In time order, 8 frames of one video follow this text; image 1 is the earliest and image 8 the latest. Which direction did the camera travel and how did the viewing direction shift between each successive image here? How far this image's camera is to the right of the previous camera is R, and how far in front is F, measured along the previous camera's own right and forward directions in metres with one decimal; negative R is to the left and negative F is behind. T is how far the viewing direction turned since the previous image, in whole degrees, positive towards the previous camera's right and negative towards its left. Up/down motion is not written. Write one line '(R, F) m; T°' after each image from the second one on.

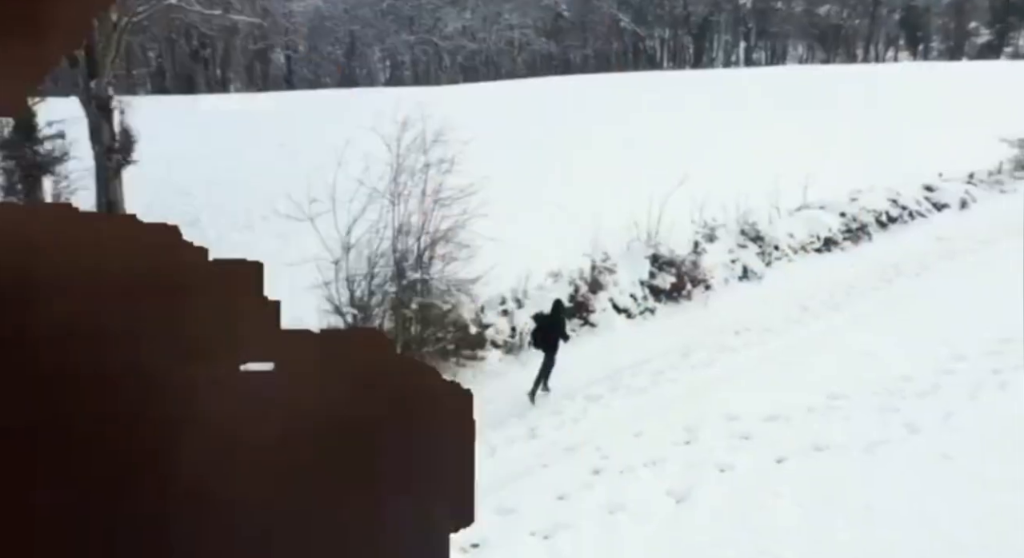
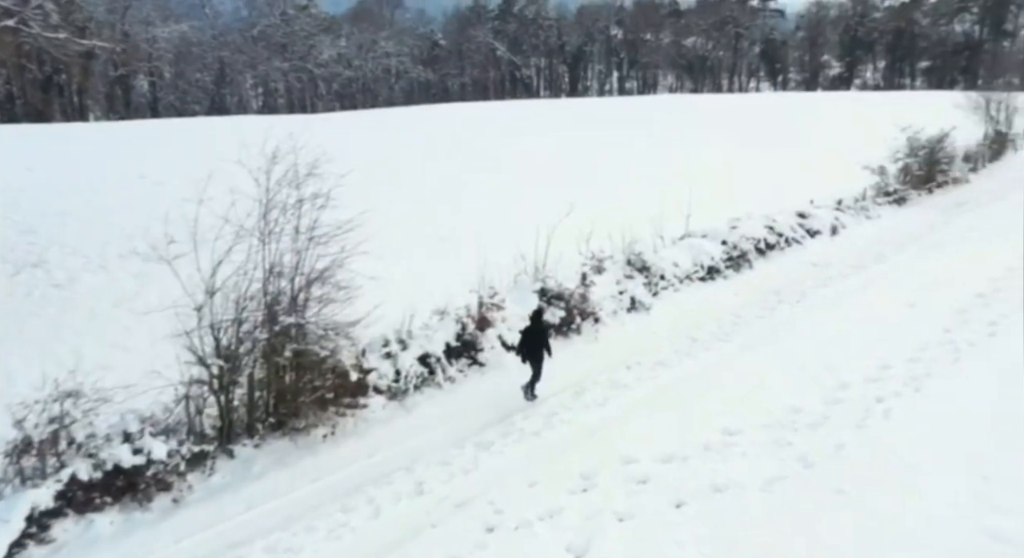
(0.0, +0.6) m; +8°
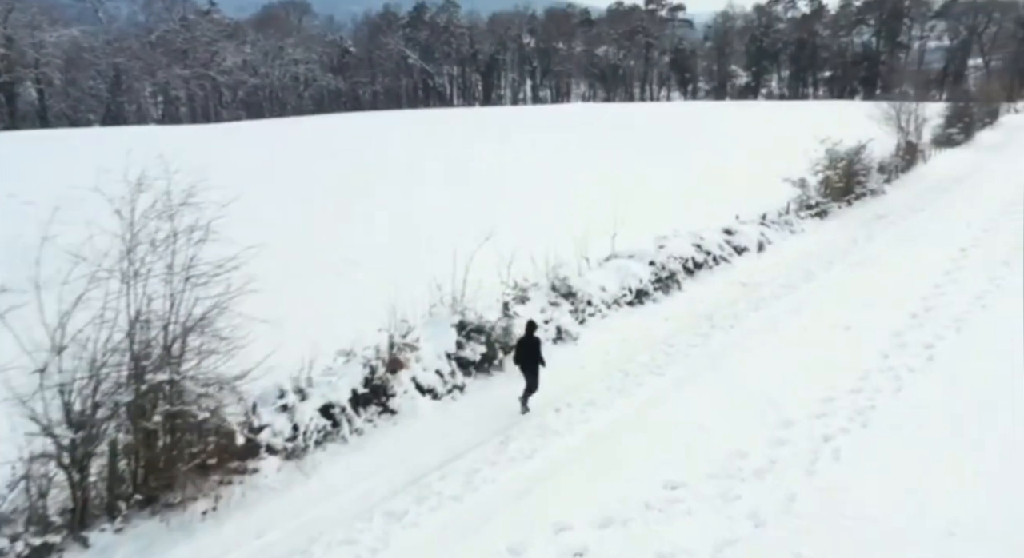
(+0.1, +1.4) m; +6°
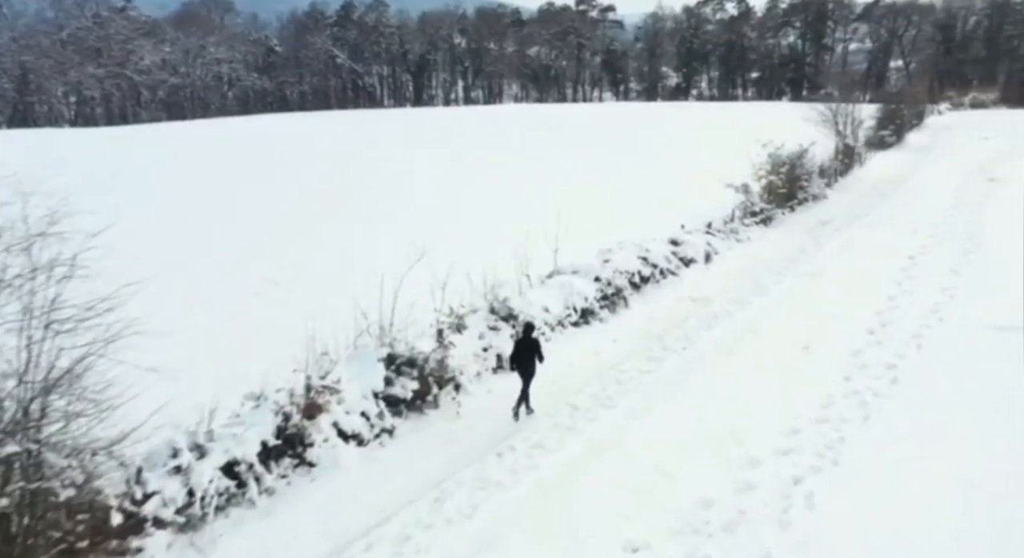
(0.0, +1.3) m; +5°
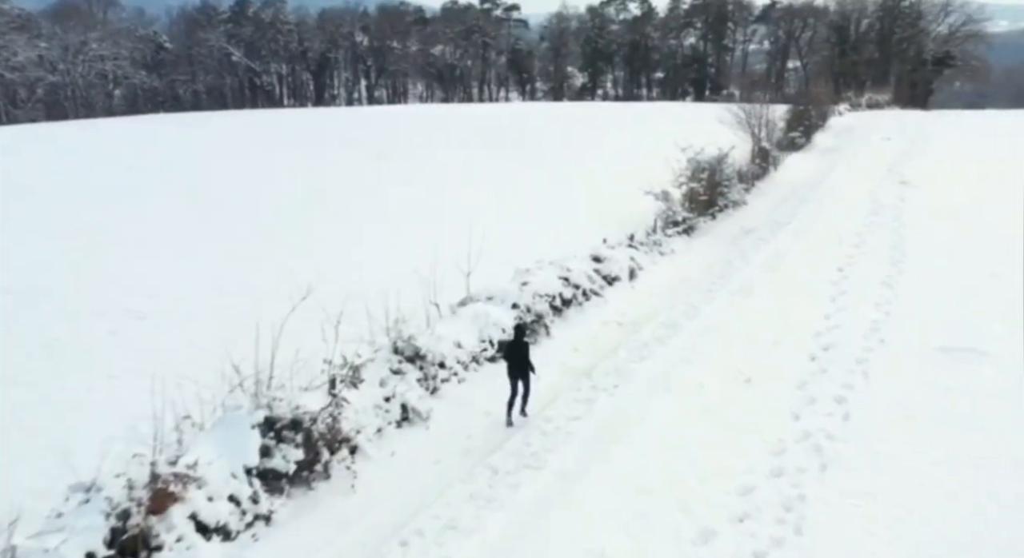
(+0.1, +1.8) m; +7°
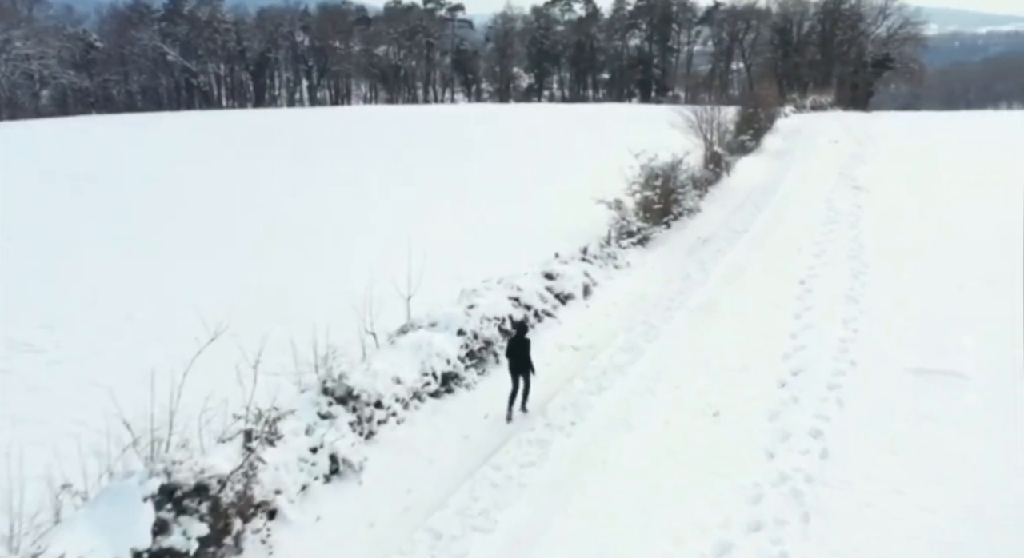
(+0.1, +1.2) m; +4°
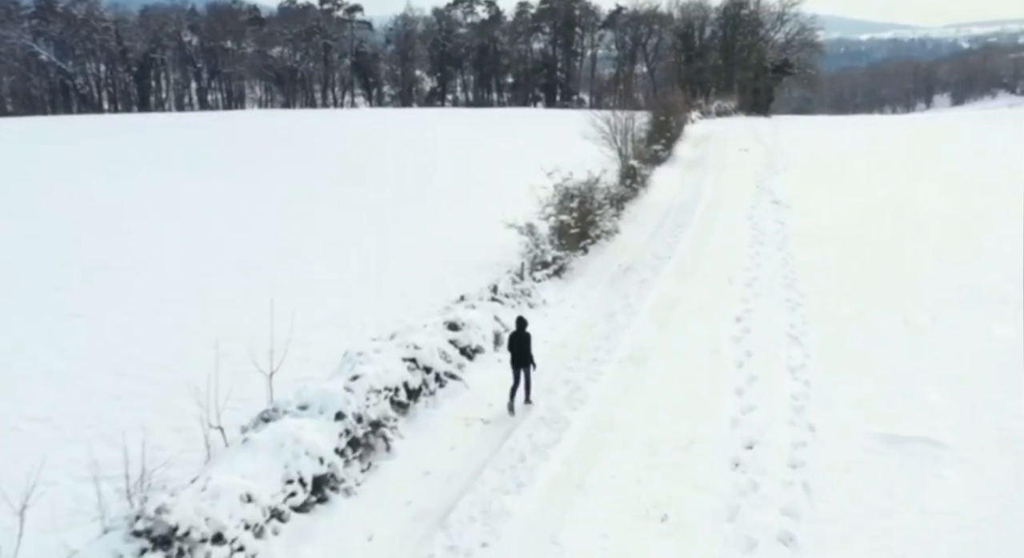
(+0.2, +2.5) m; +7°
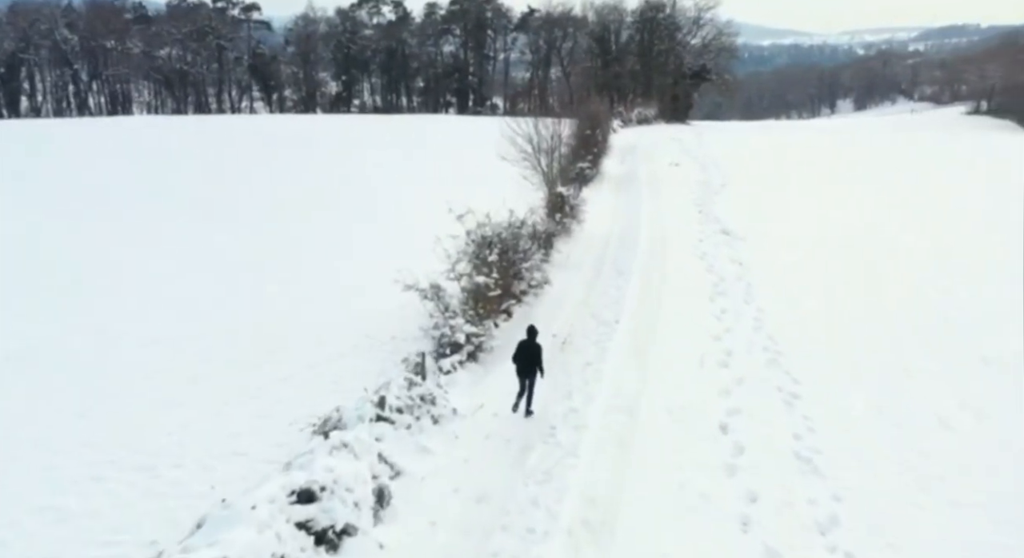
(+0.3, +4.7) m; +6°
